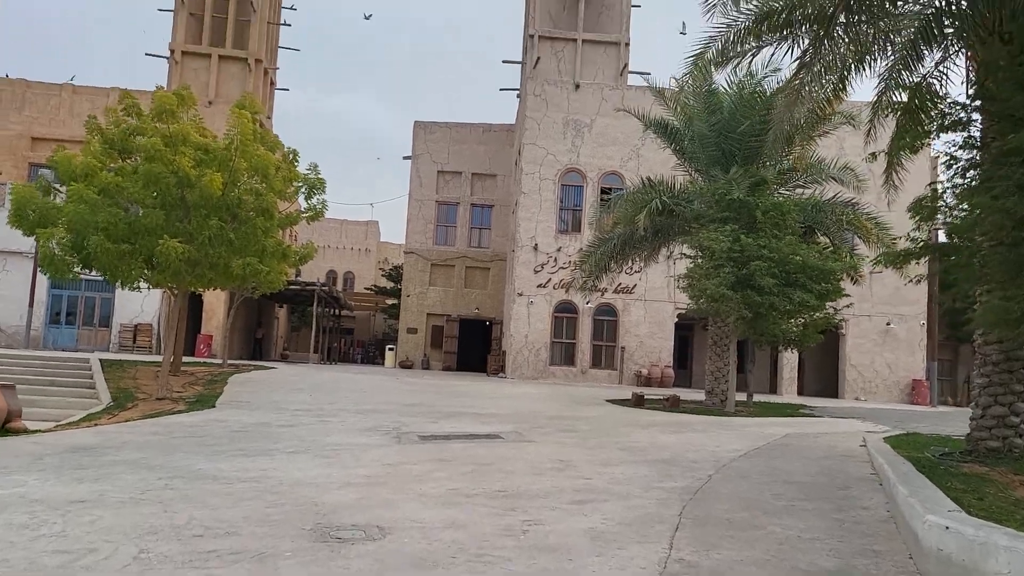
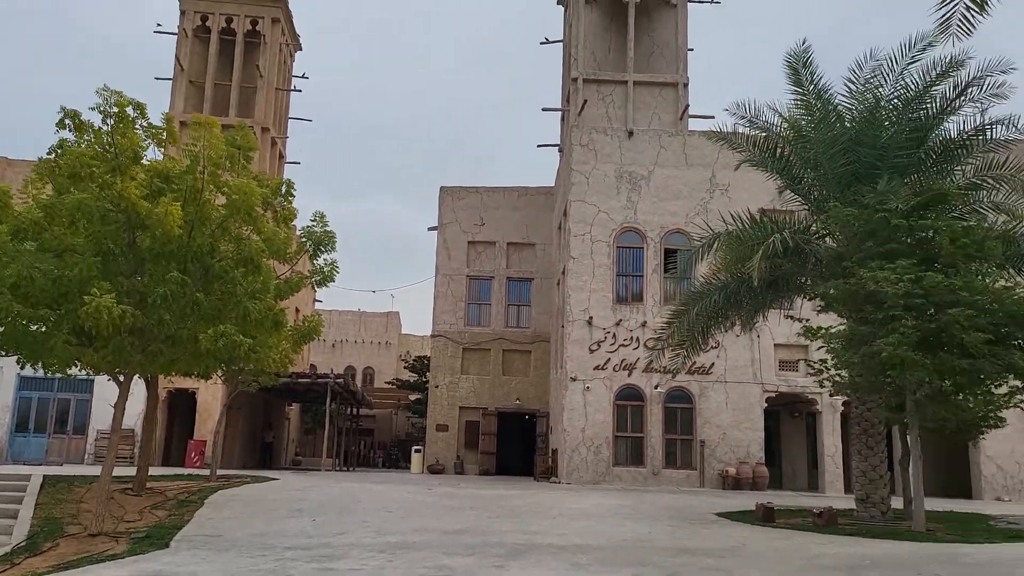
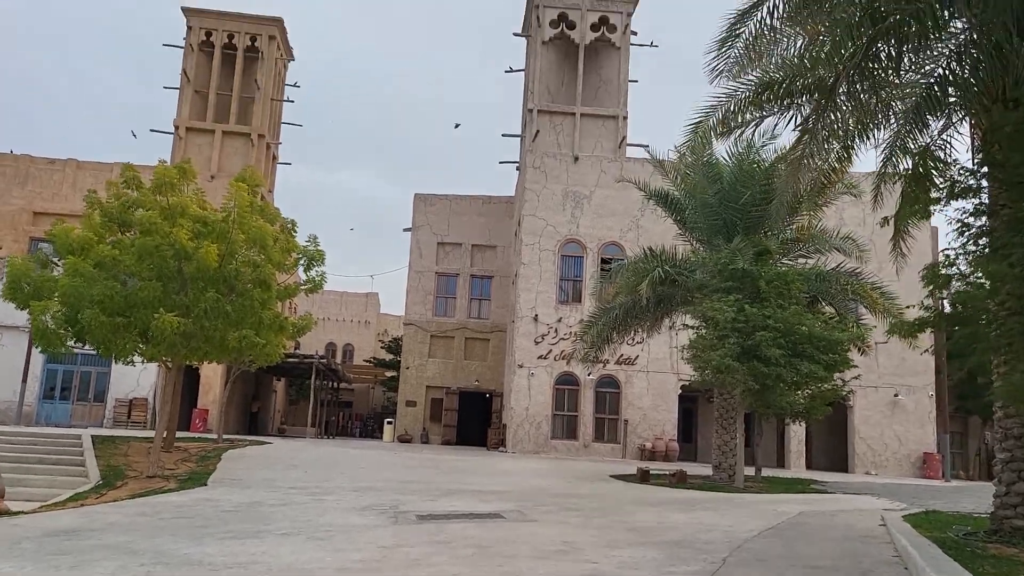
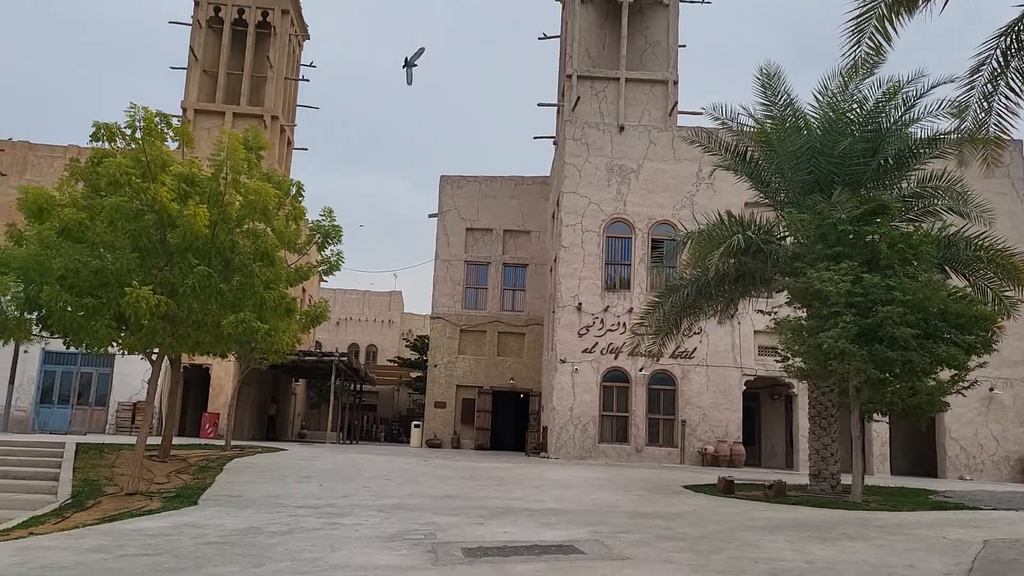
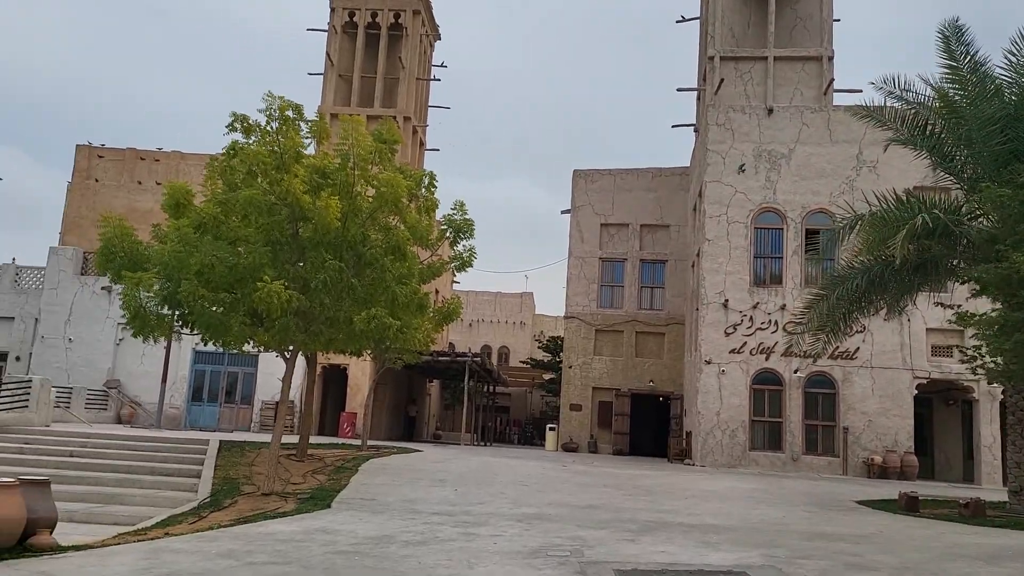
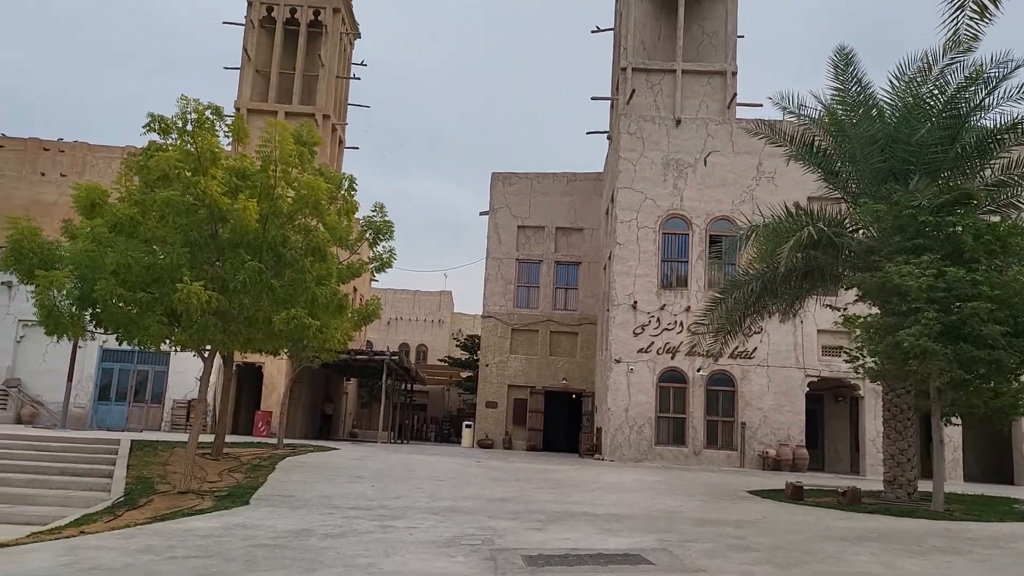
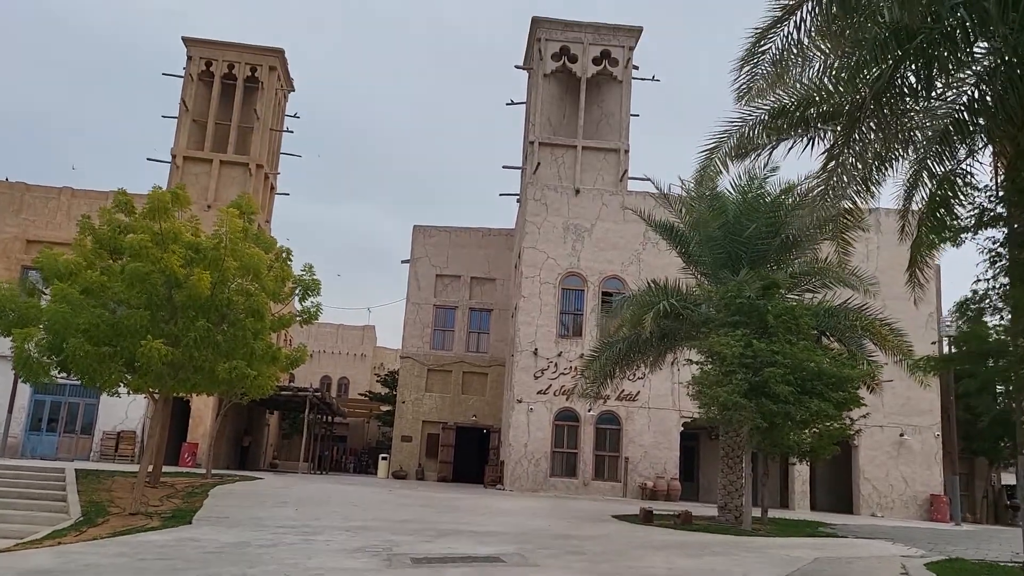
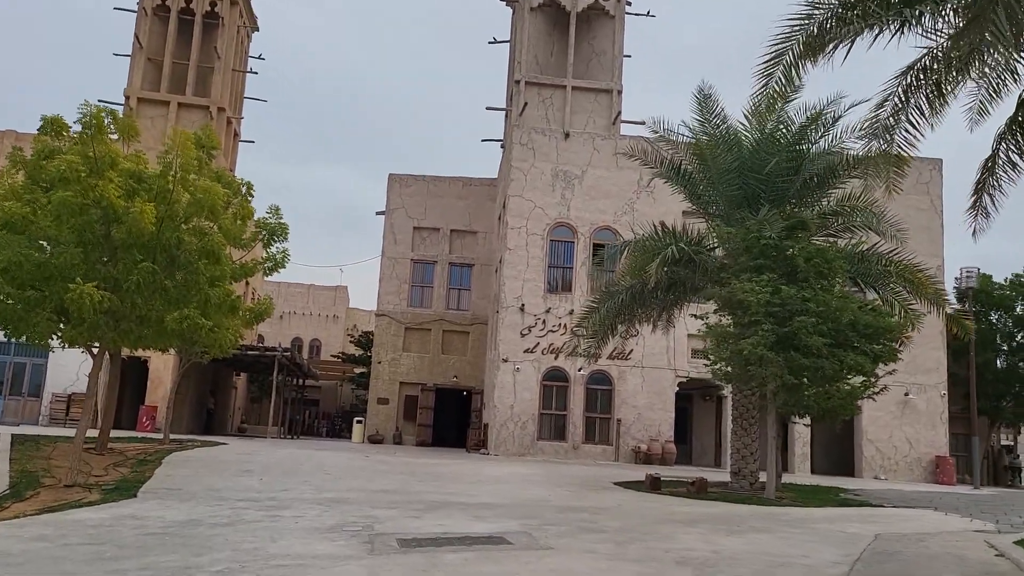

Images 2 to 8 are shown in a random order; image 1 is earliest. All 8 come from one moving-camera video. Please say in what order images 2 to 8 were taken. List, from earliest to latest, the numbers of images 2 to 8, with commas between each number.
3, 7, 8, 4, 6, 5, 2
